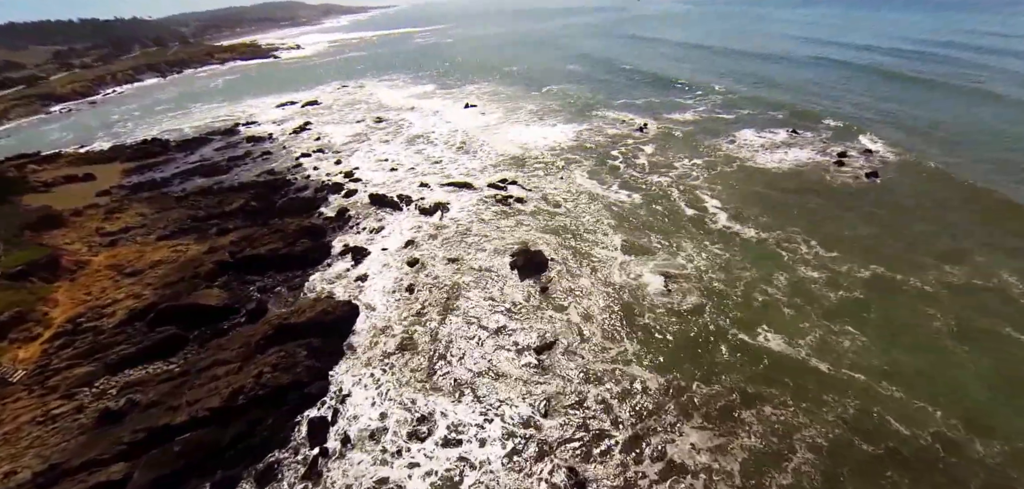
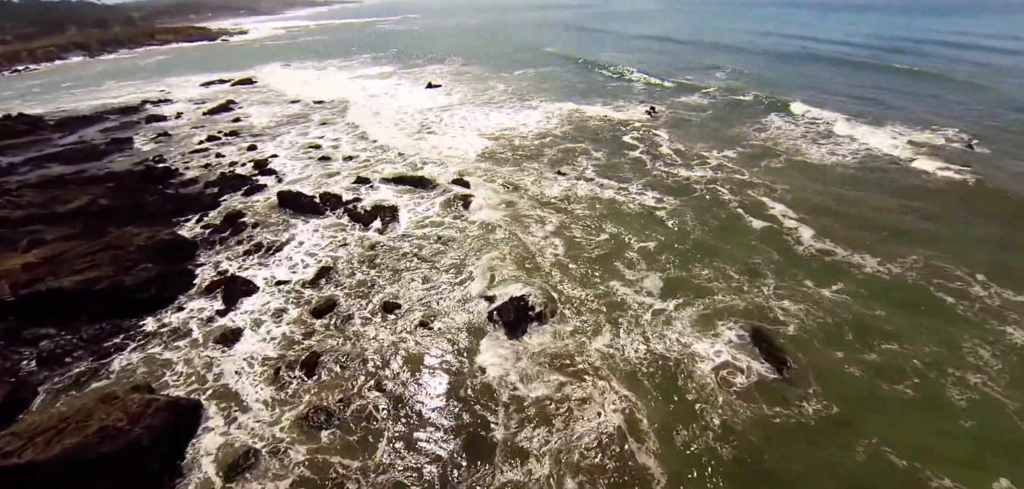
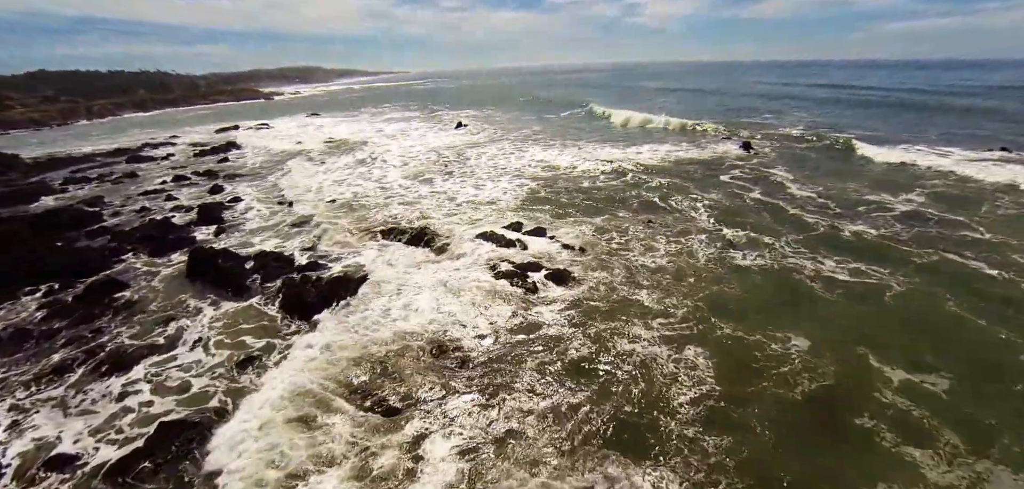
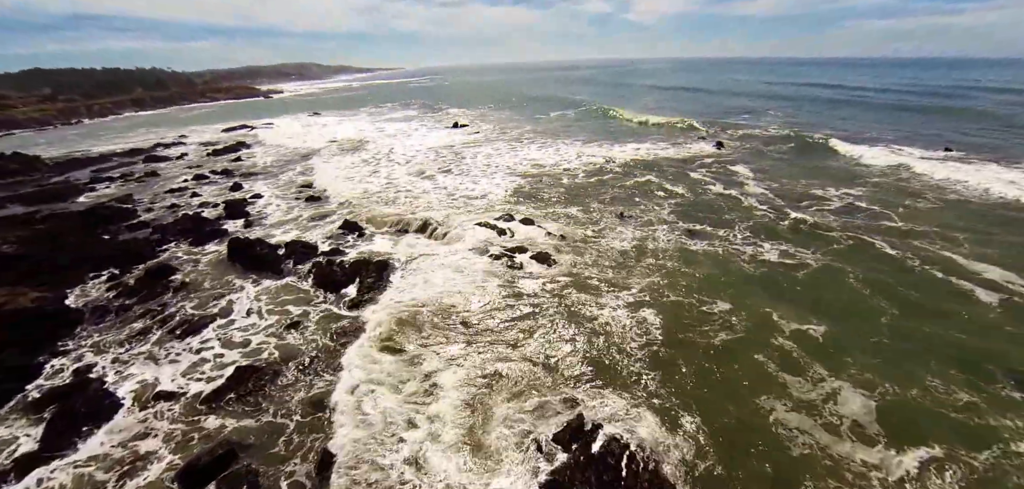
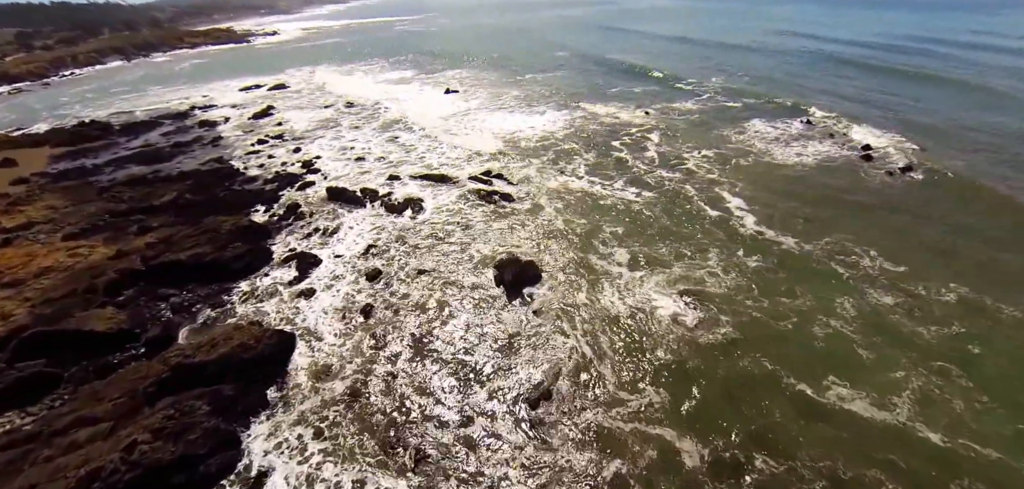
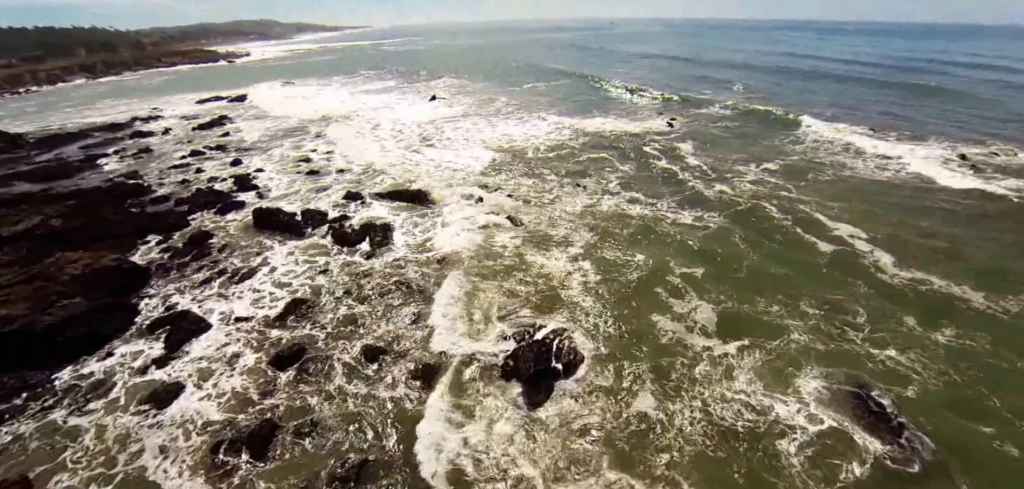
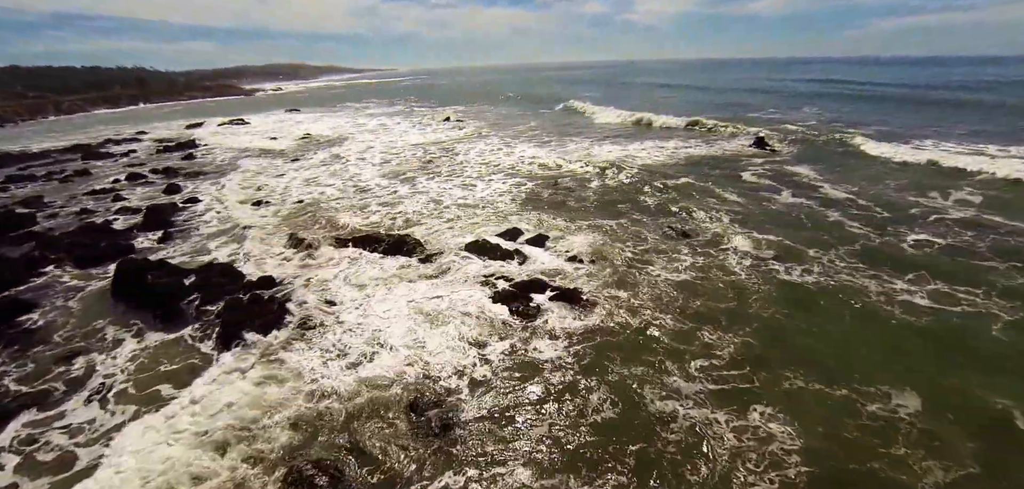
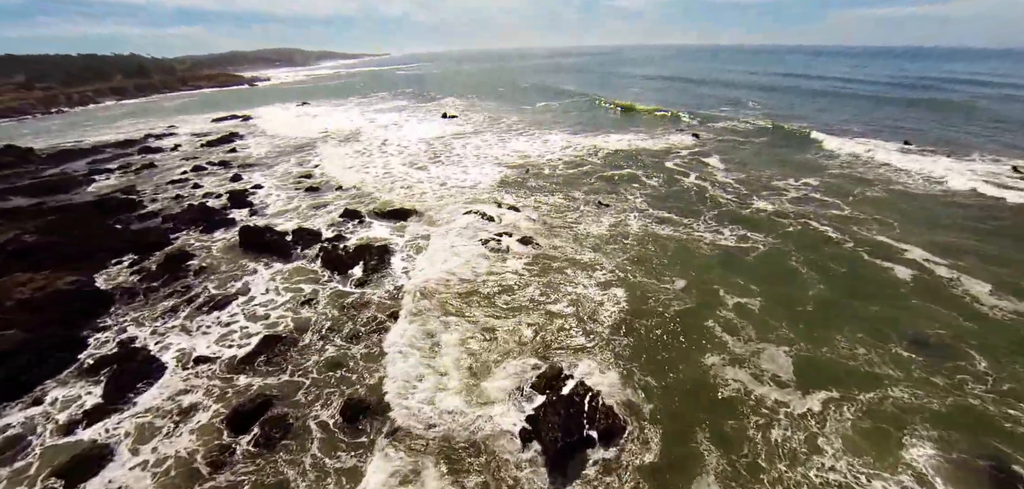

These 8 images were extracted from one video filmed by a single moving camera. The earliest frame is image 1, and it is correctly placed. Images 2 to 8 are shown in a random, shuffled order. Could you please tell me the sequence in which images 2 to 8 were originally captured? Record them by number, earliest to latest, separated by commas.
5, 2, 6, 8, 4, 3, 7
